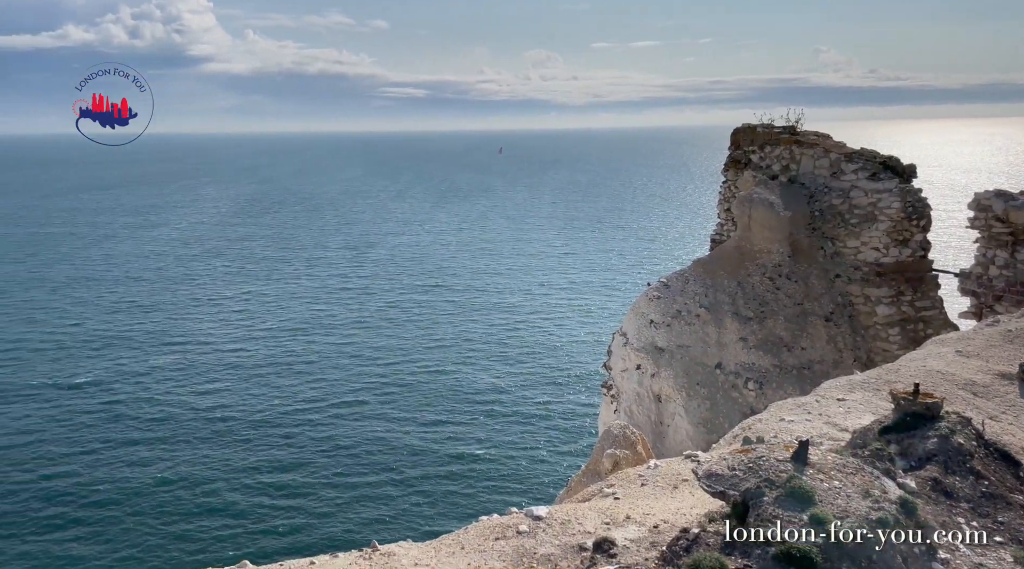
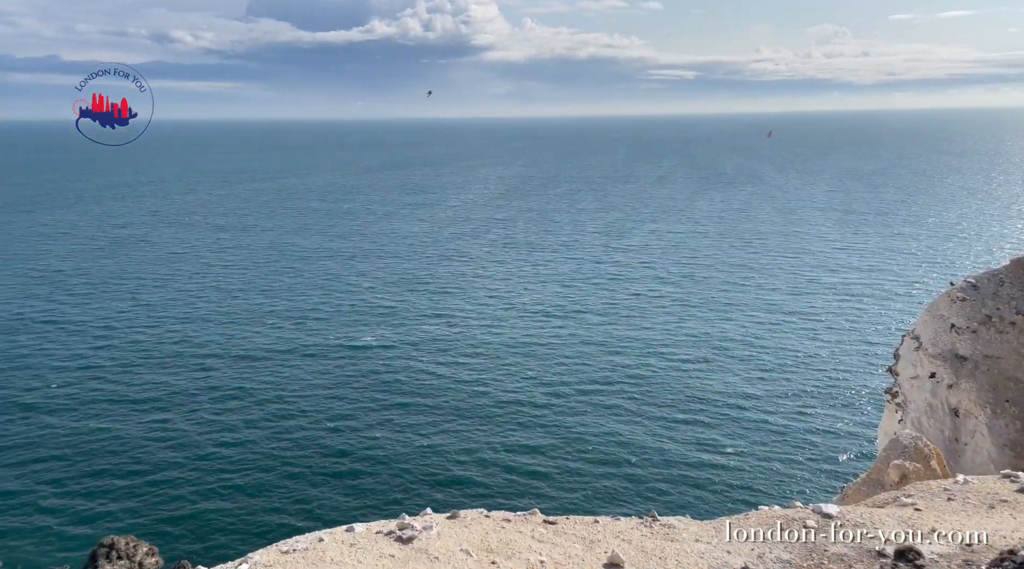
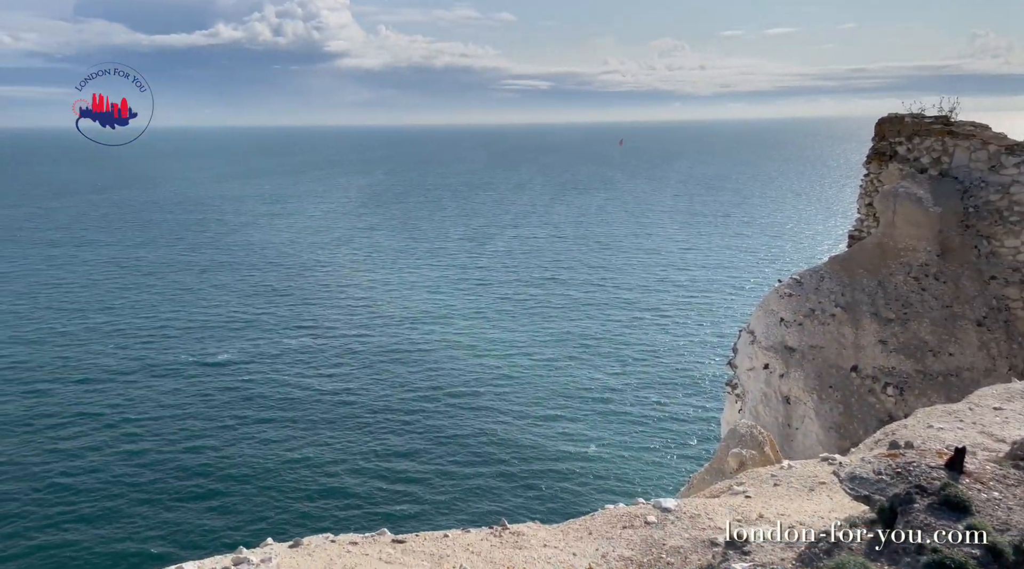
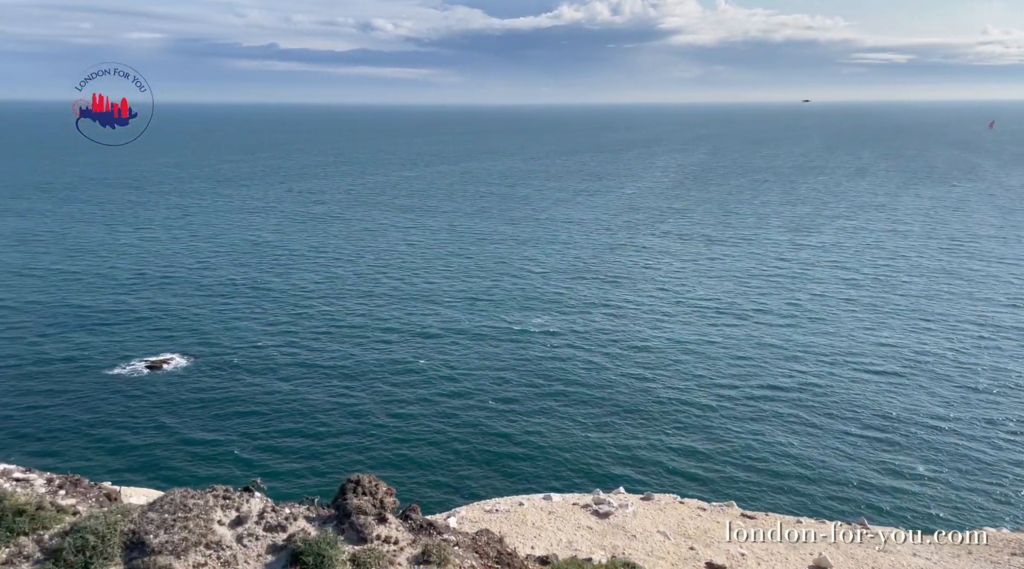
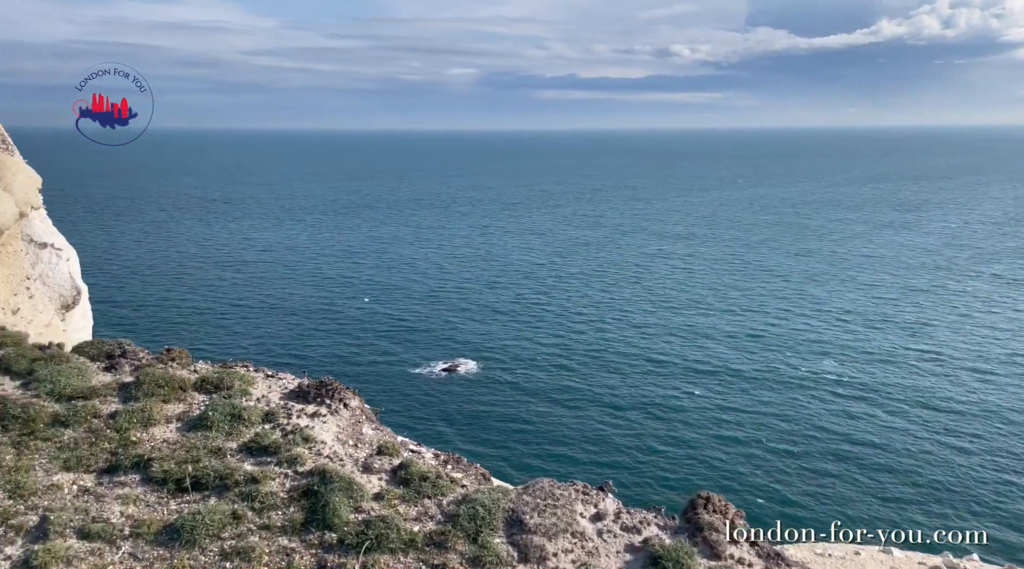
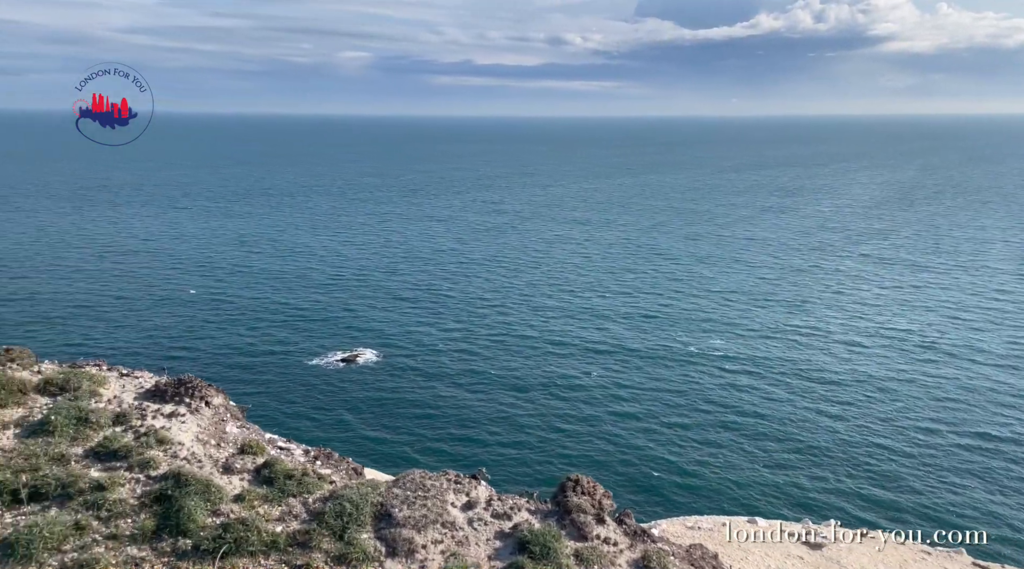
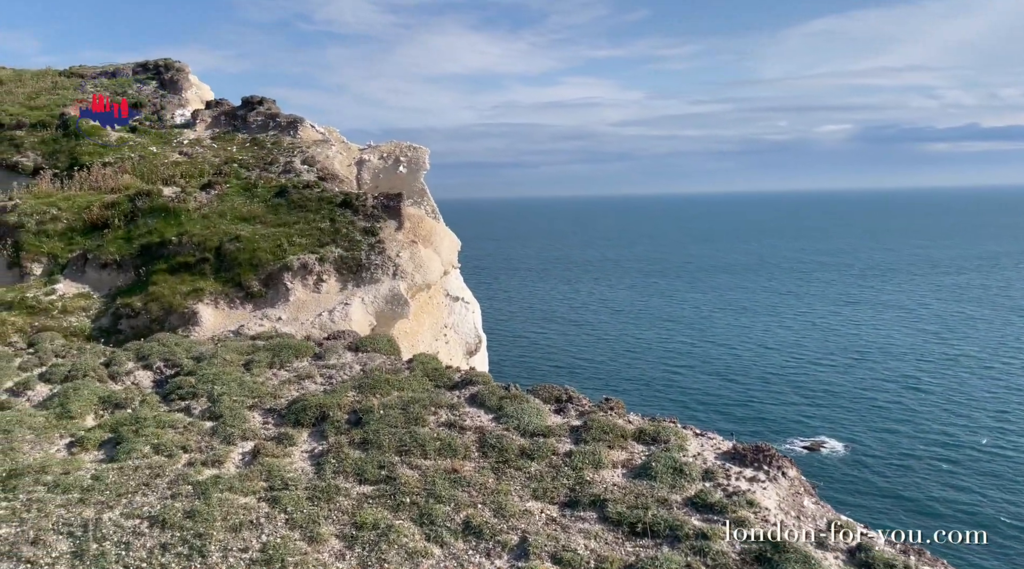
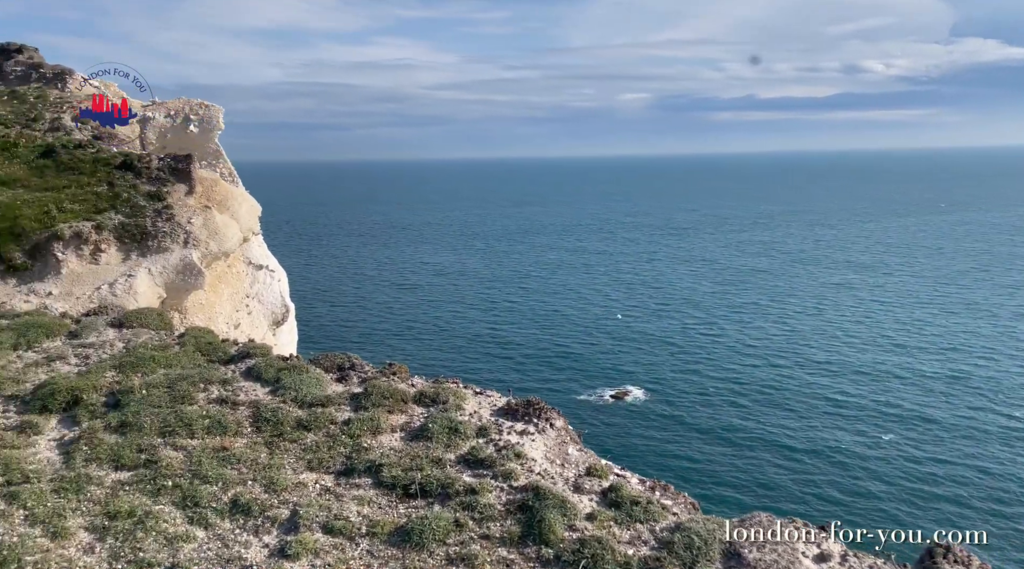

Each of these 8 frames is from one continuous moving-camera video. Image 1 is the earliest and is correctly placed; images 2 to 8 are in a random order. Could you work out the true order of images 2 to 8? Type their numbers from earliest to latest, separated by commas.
3, 2, 4, 6, 5, 8, 7
